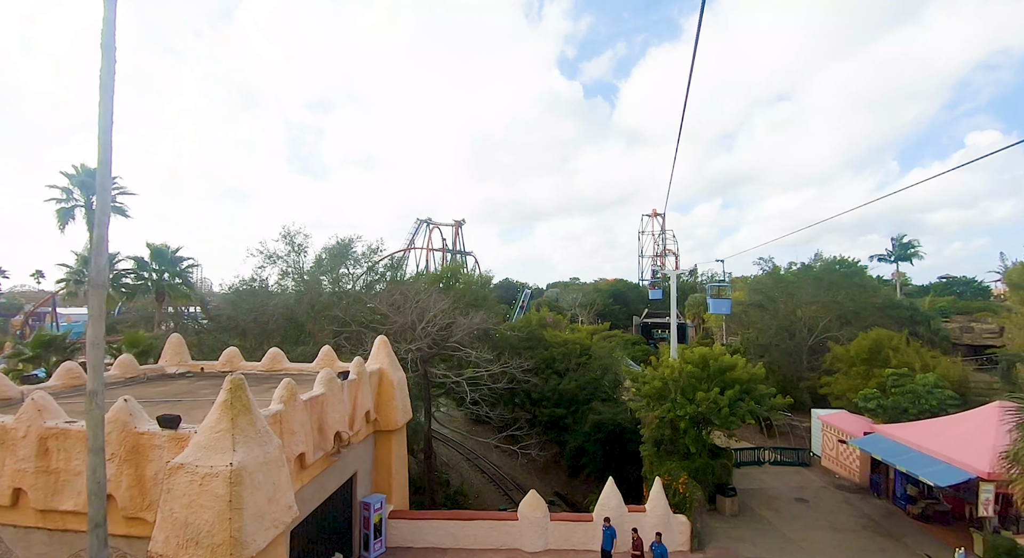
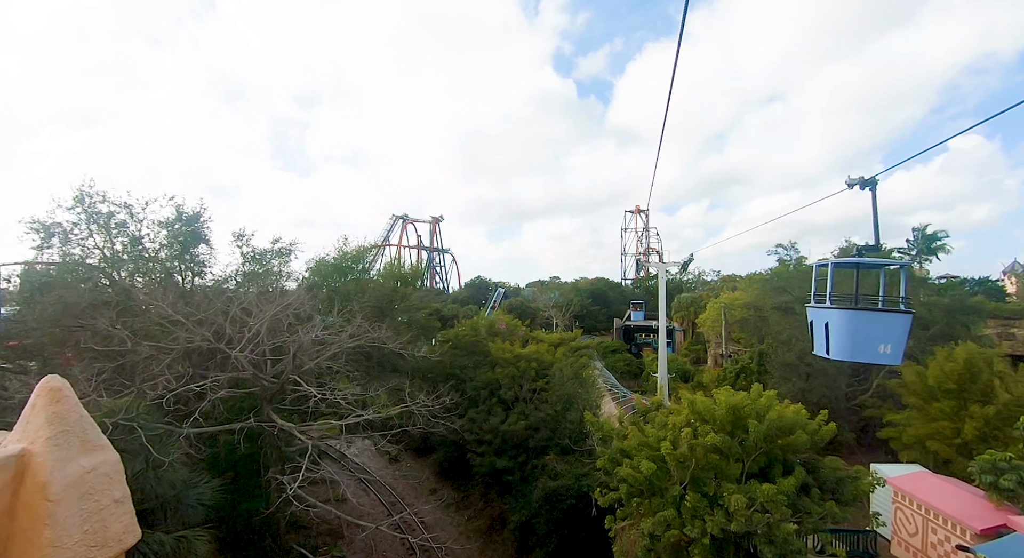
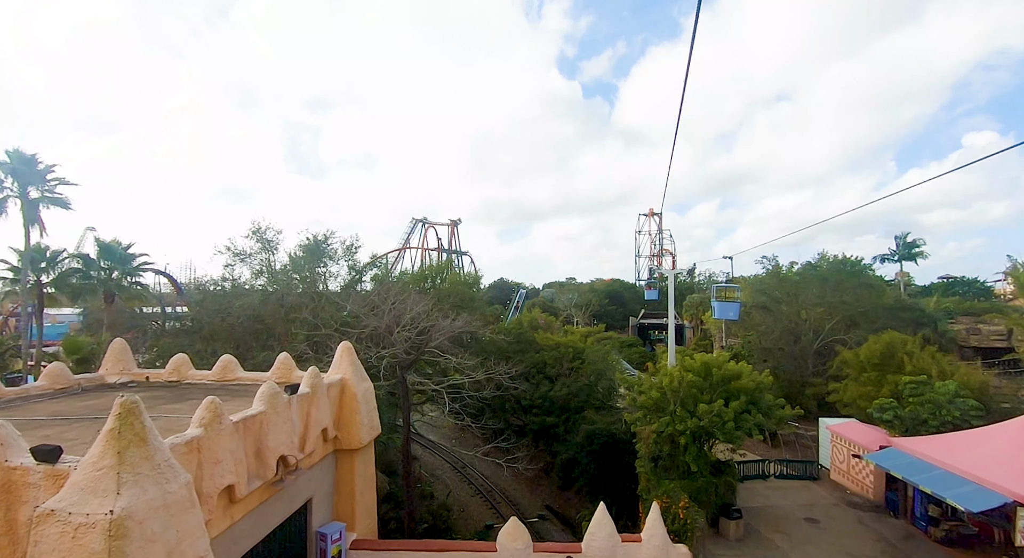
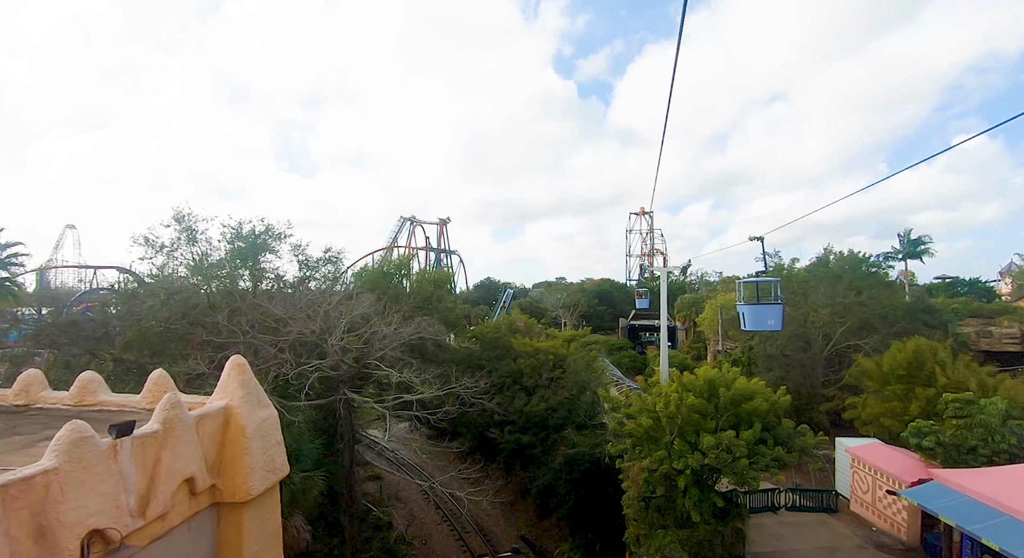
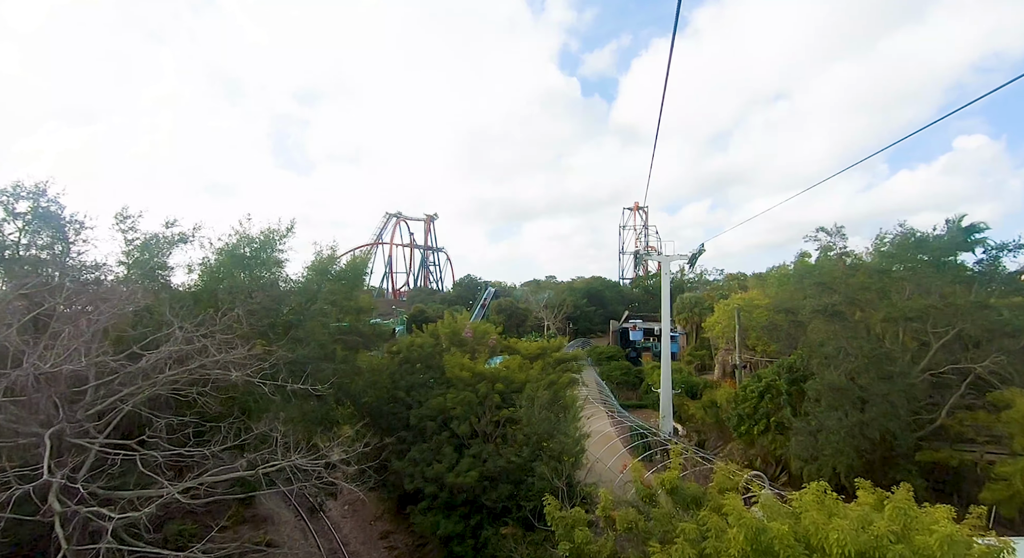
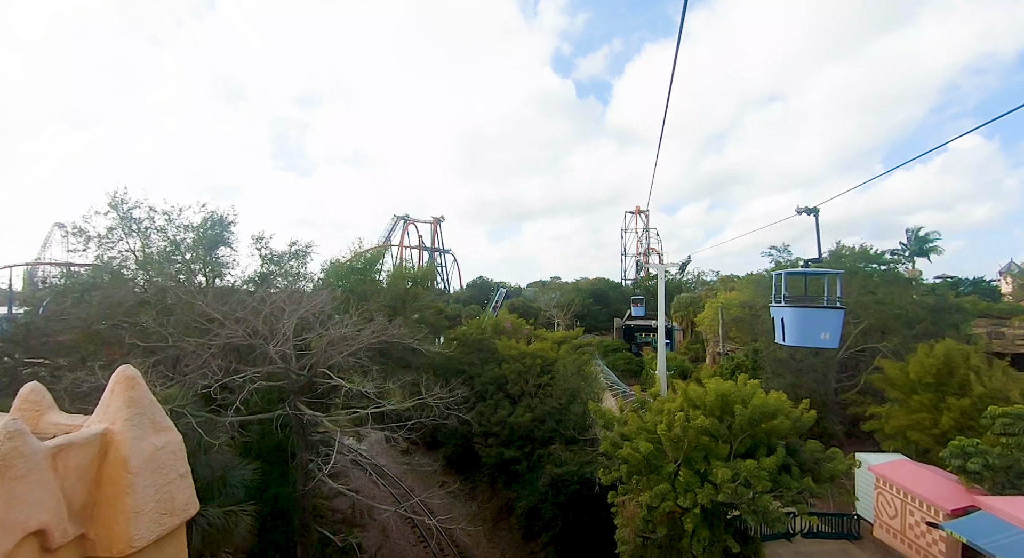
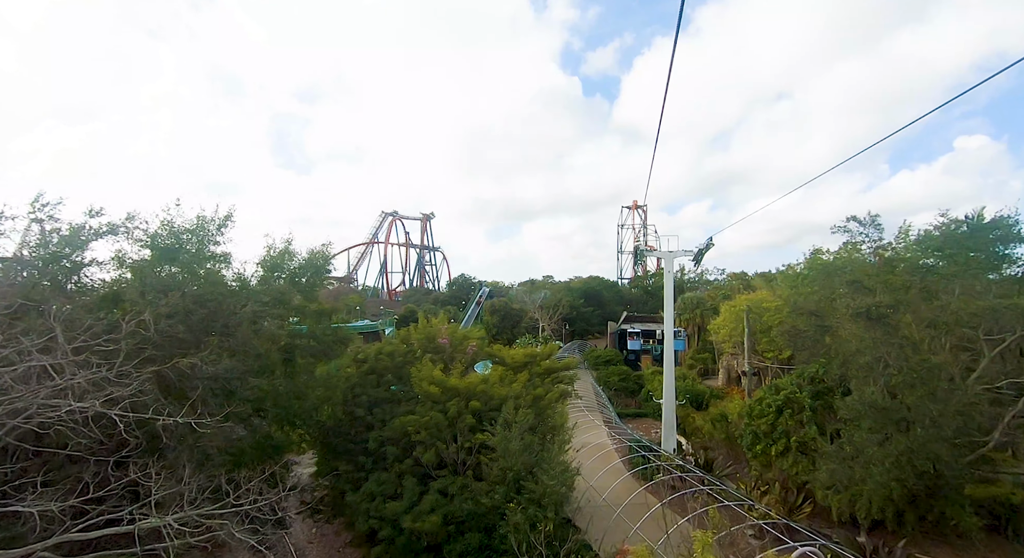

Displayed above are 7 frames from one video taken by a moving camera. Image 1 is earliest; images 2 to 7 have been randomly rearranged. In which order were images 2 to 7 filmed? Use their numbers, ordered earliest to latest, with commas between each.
3, 4, 6, 2, 5, 7
